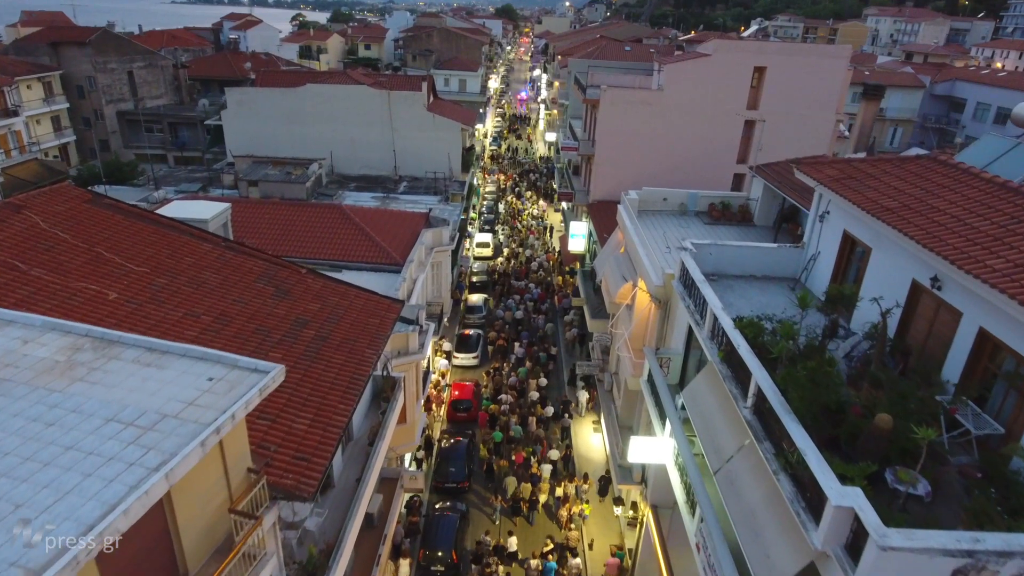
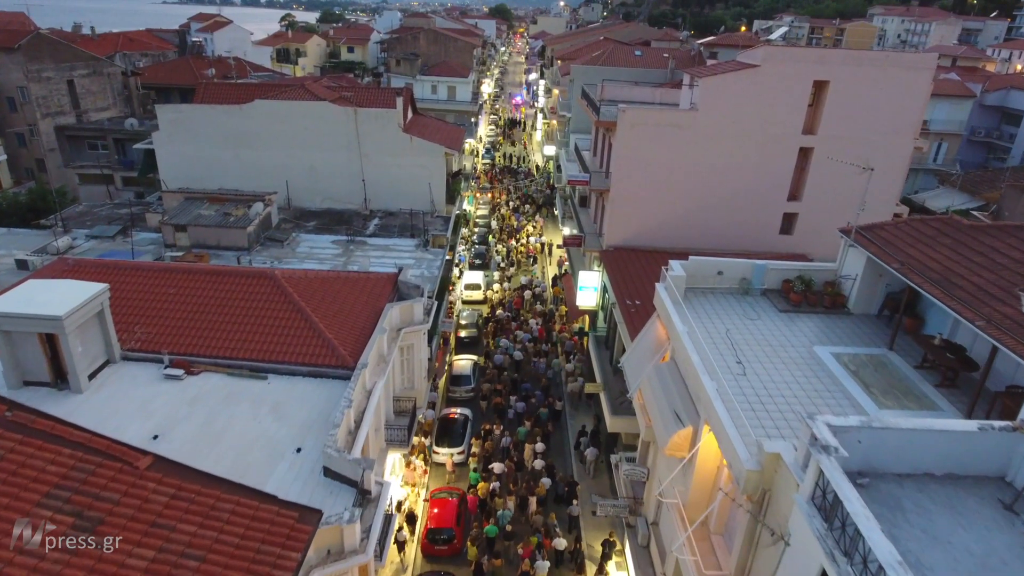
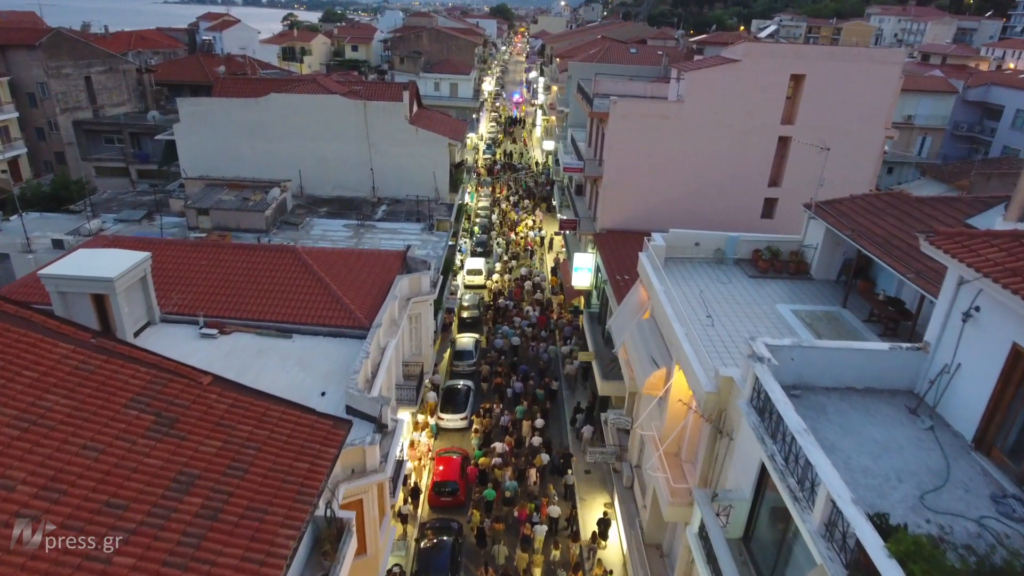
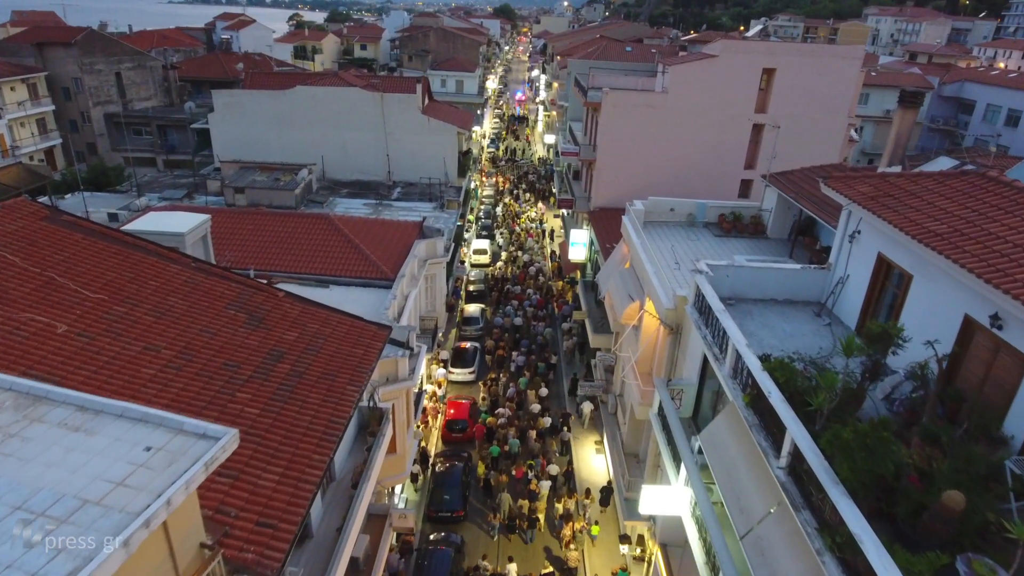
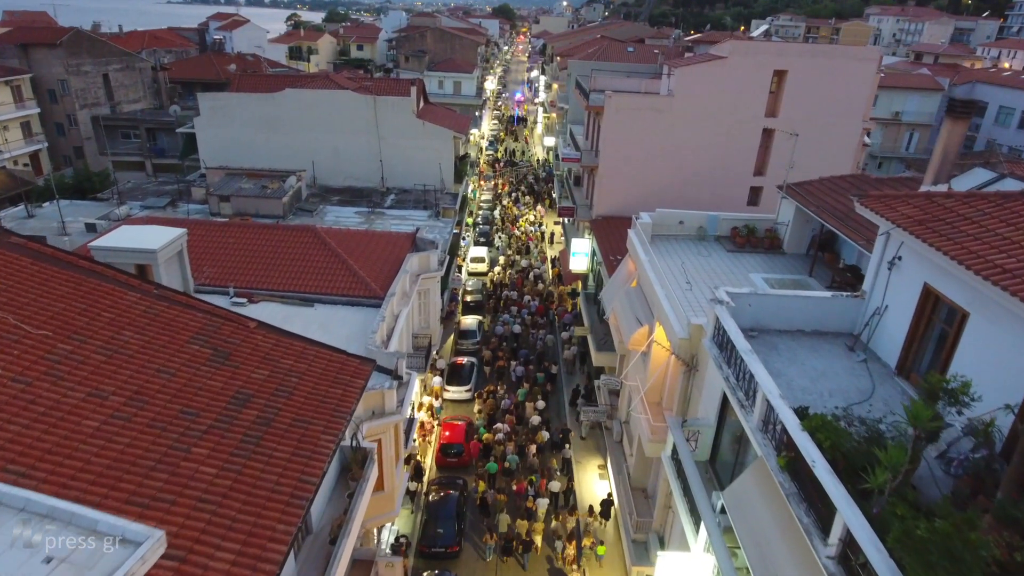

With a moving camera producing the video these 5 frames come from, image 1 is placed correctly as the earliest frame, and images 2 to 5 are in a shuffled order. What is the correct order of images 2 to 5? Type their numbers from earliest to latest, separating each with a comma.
4, 5, 3, 2
